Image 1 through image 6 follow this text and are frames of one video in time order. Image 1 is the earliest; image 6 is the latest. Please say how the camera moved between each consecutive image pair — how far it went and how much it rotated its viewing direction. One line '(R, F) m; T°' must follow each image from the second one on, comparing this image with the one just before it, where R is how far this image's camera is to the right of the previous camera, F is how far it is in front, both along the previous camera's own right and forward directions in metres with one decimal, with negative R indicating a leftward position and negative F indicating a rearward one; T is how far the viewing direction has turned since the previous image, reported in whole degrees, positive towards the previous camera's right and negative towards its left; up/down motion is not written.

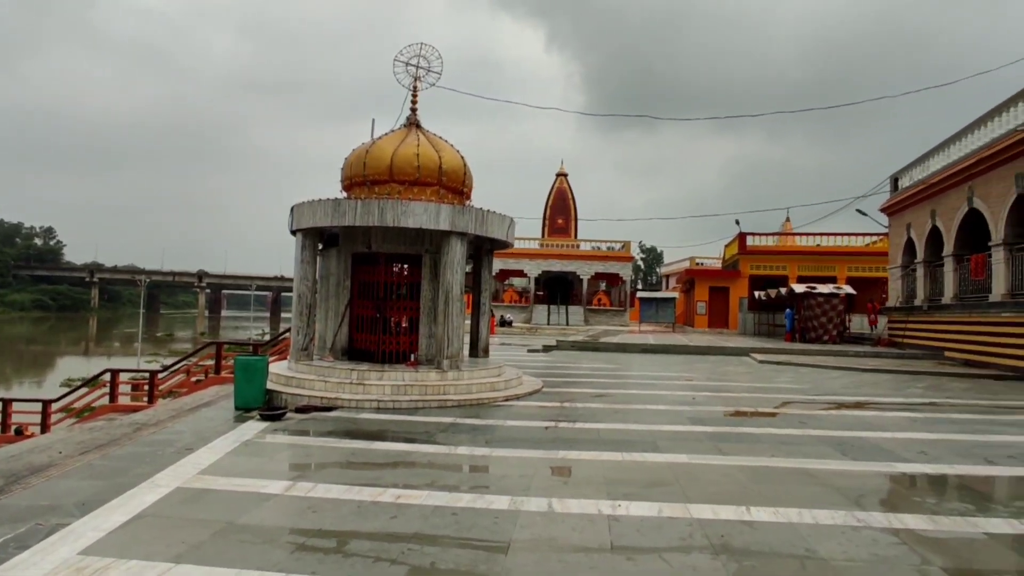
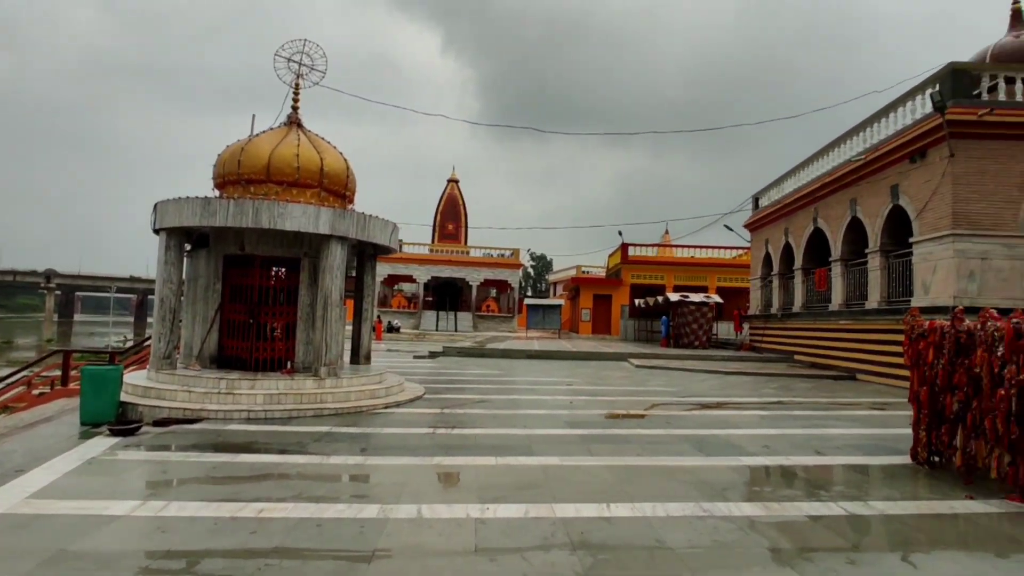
(+0.1, -0.1) m; +10°
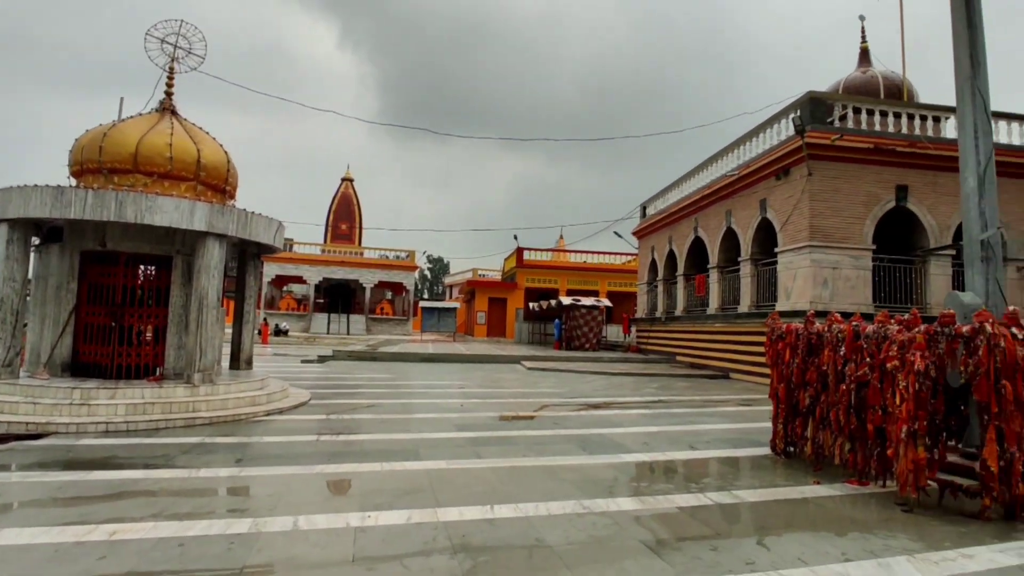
(+0.1, 0.0) m; +10°
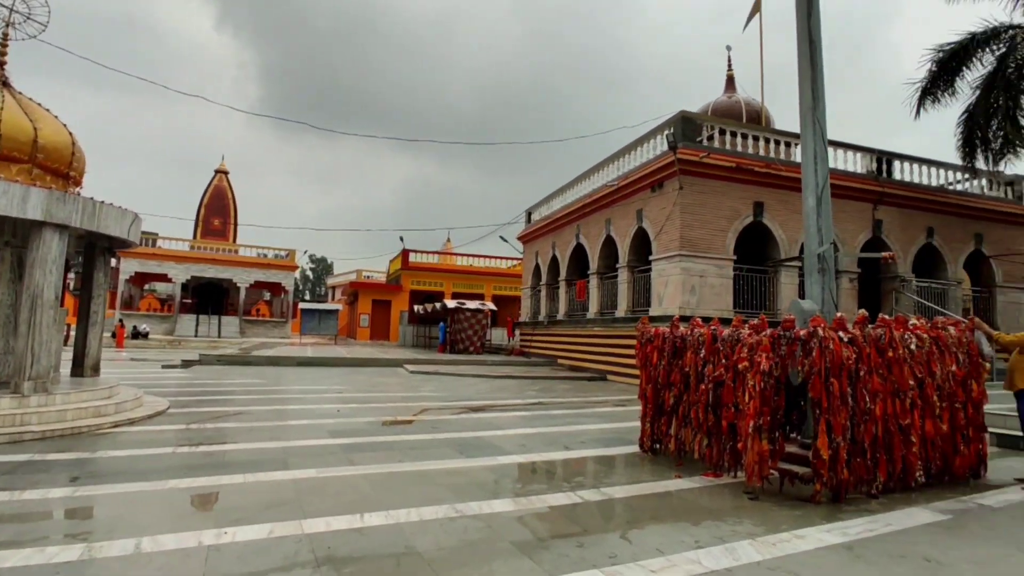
(+0.1, 0.0) m; +11°
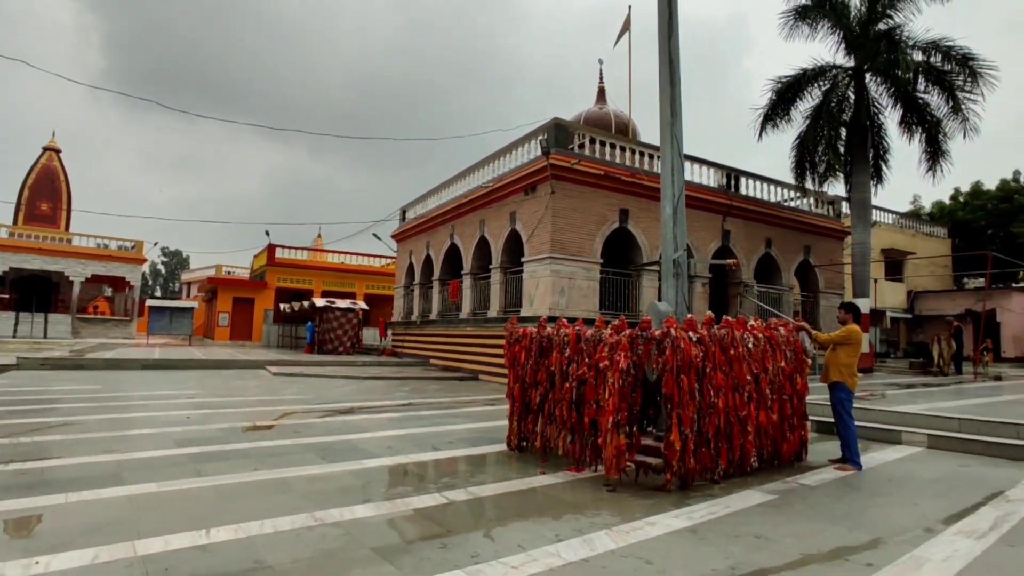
(+0.1, 0.0) m; +12°
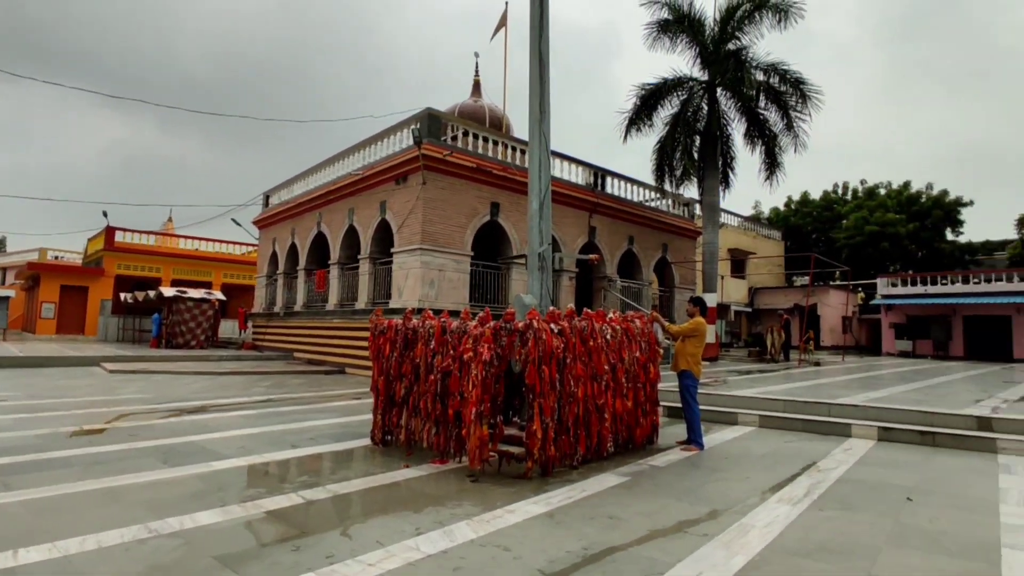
(+0.1, 0.0) m; +12°
